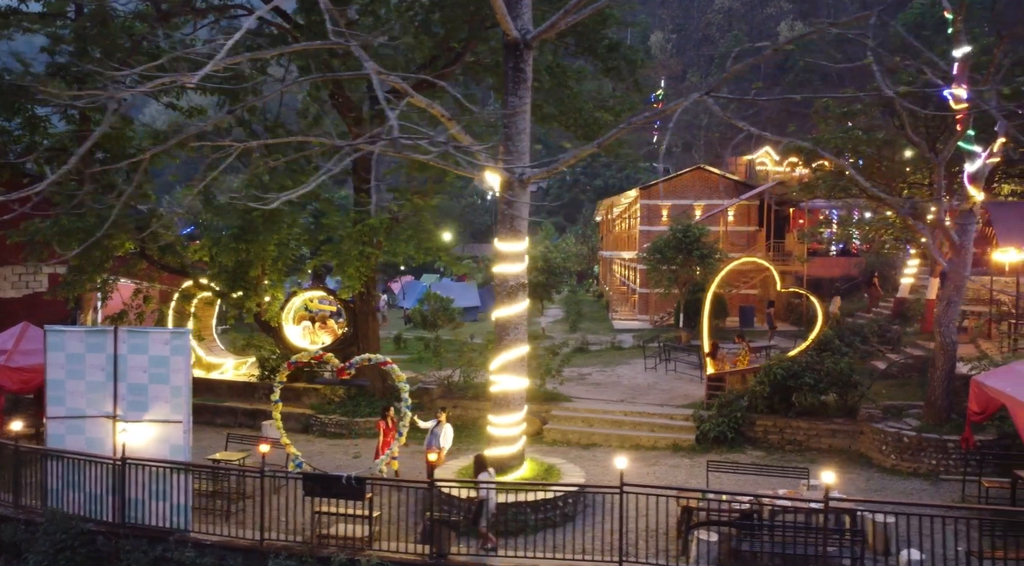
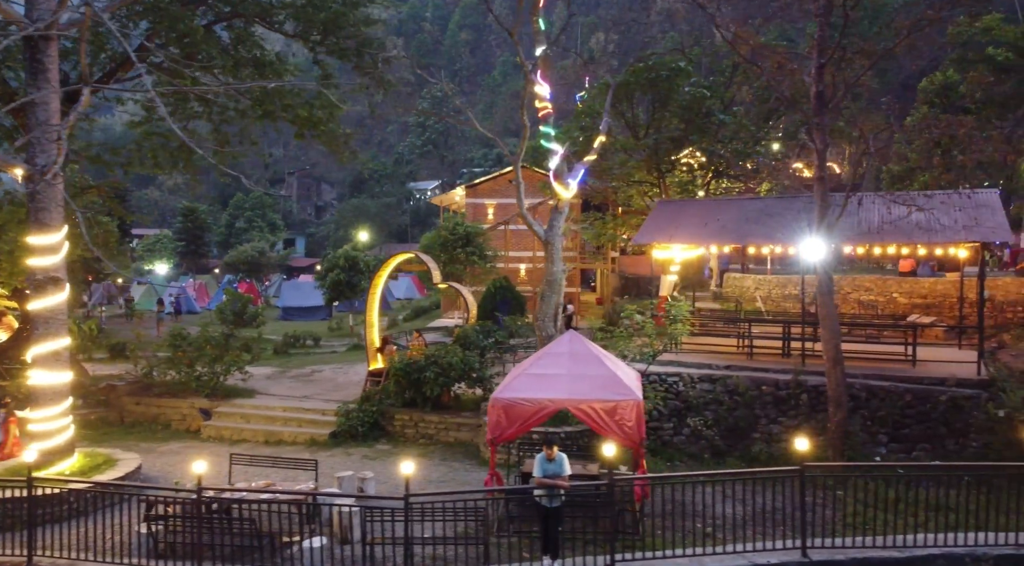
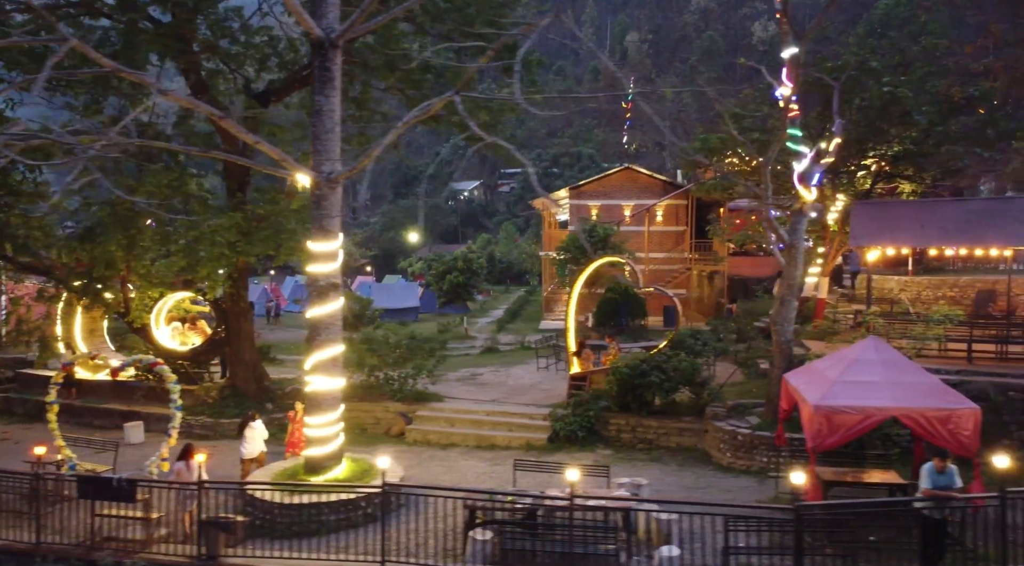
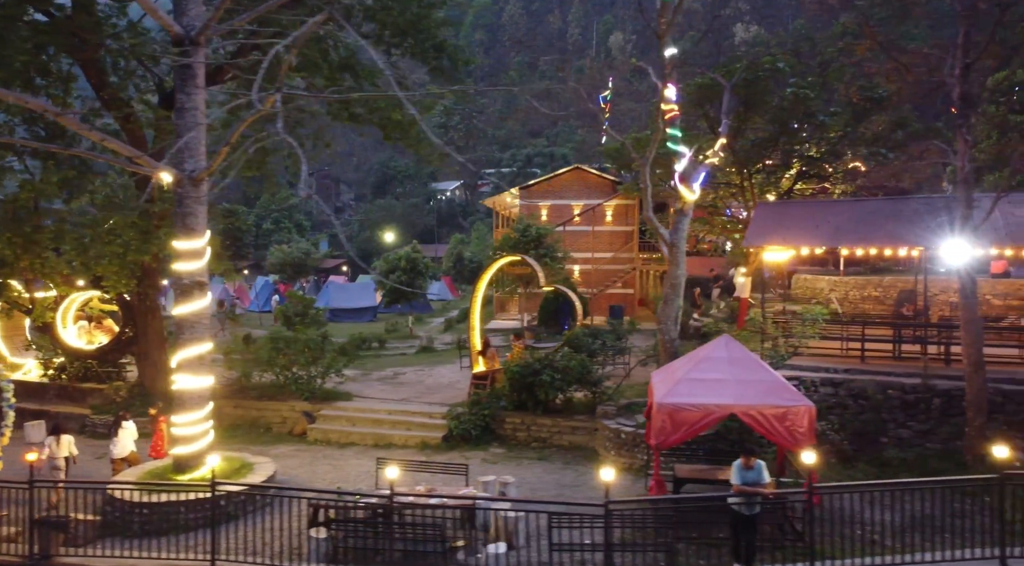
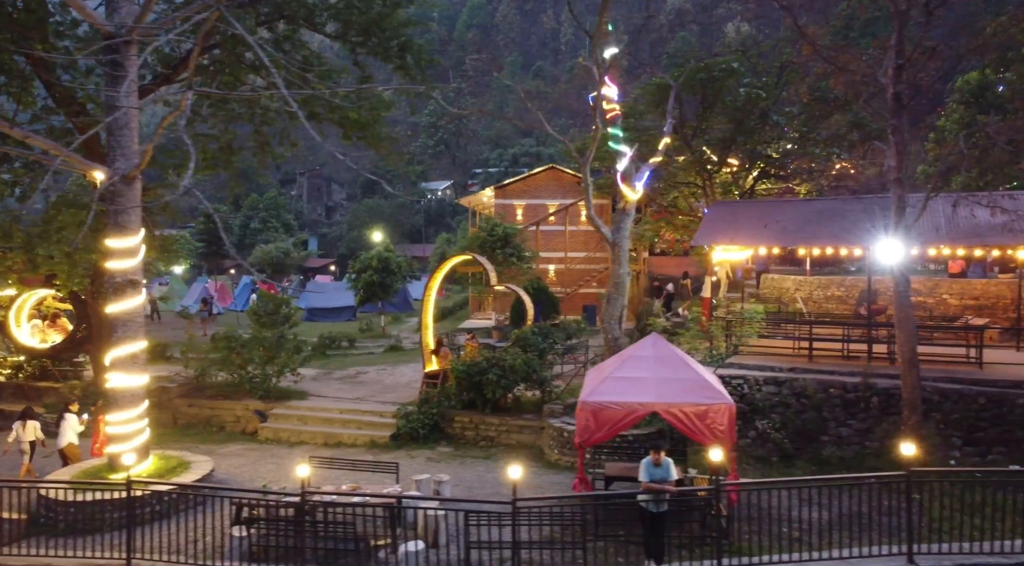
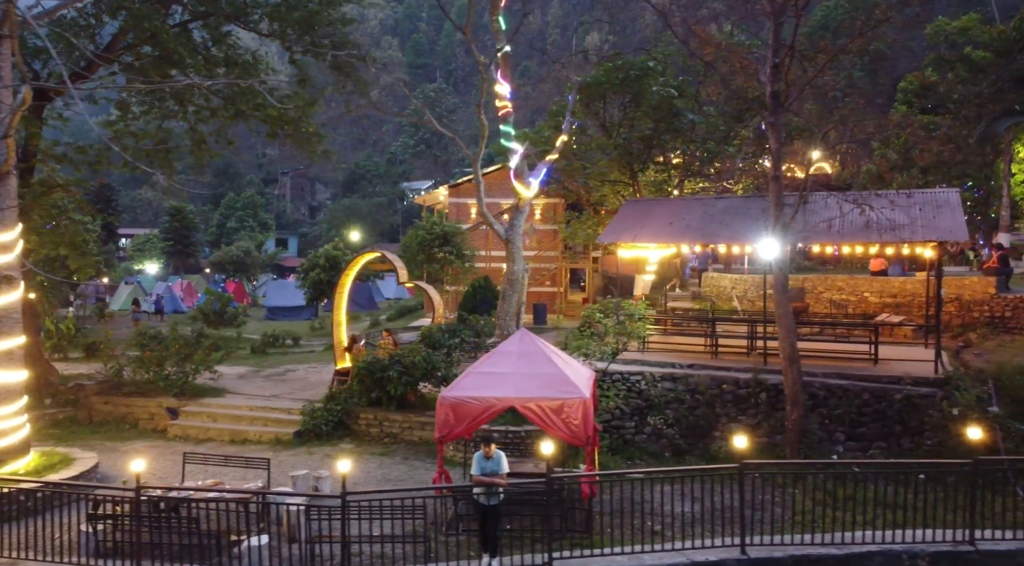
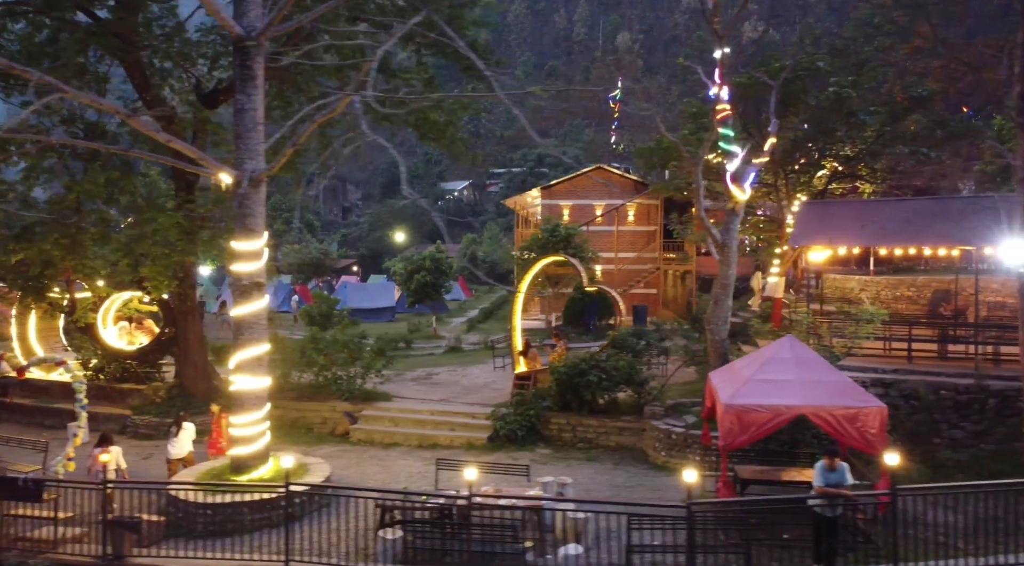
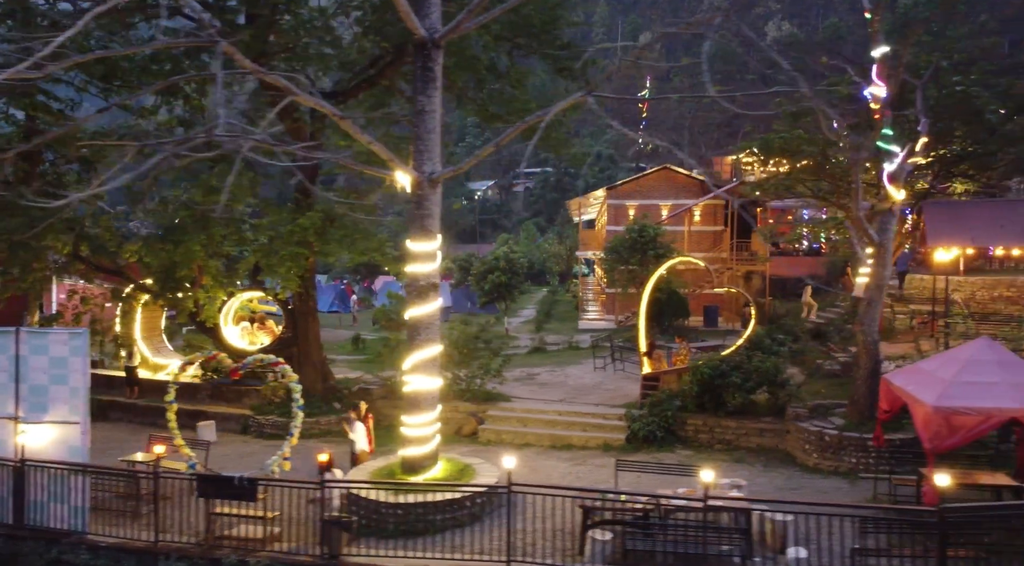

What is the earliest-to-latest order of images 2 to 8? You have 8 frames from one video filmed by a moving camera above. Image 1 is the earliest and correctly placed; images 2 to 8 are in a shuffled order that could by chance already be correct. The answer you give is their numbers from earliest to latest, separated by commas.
8, 3, 7, 4, 5, 2, 6
